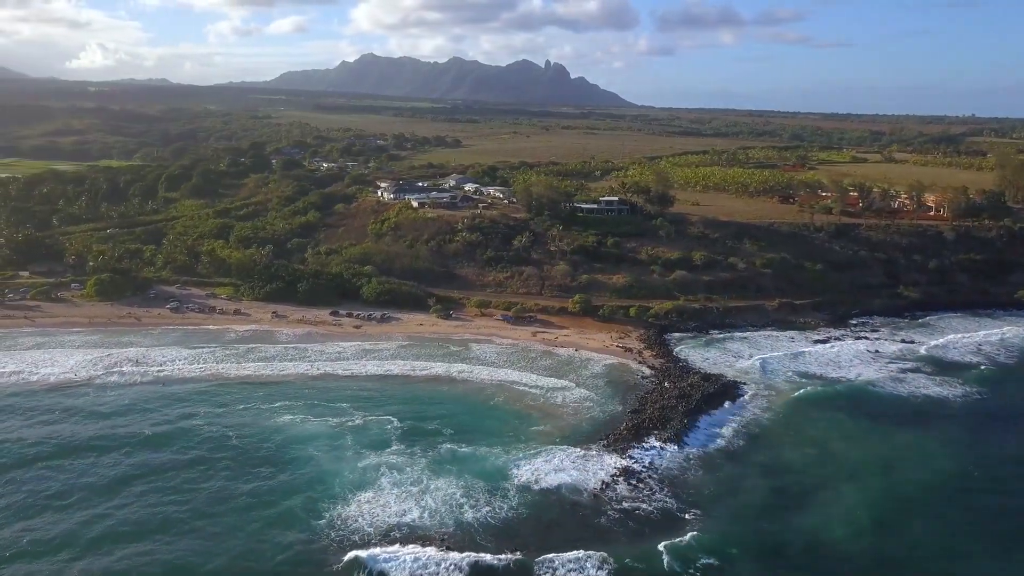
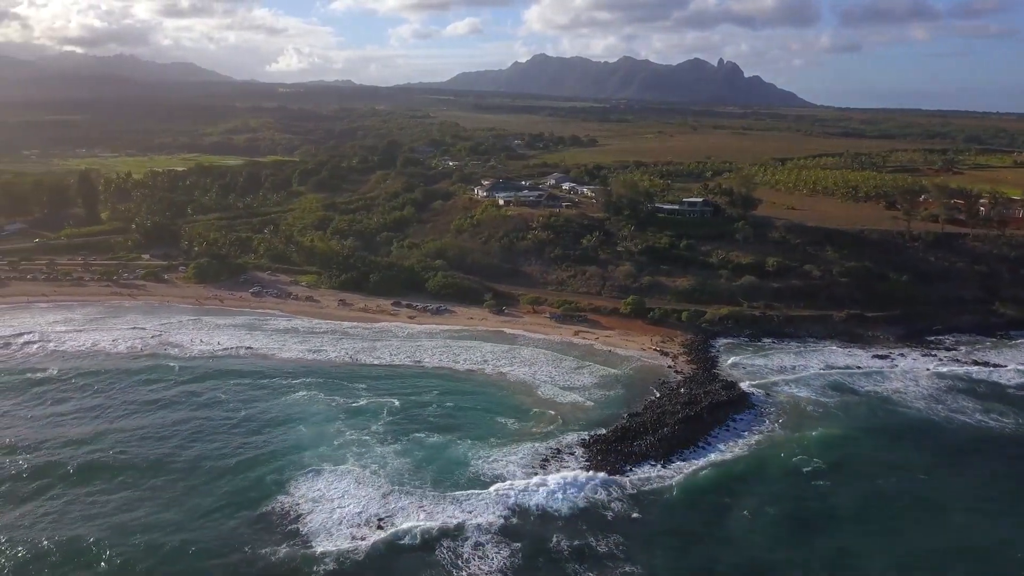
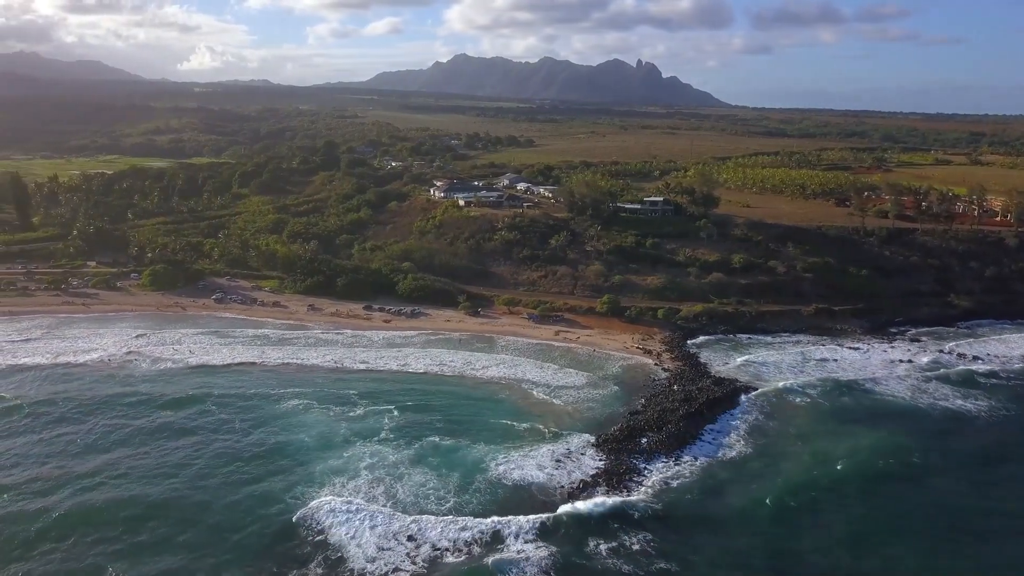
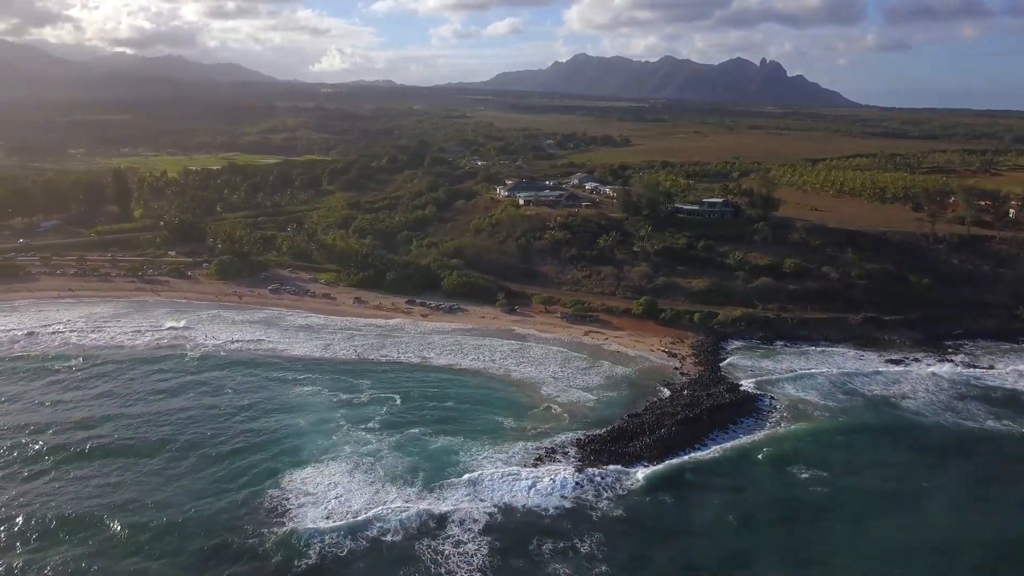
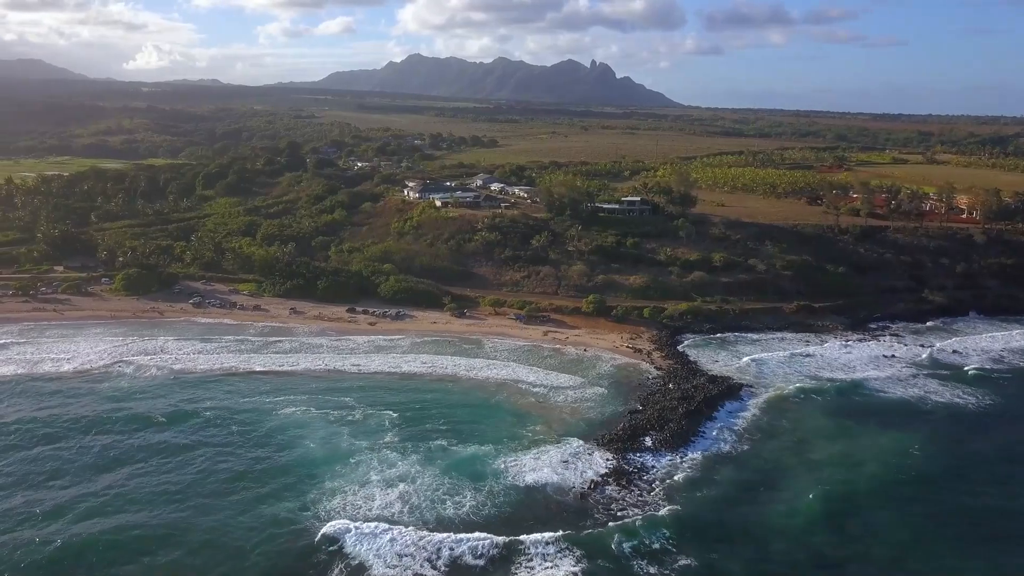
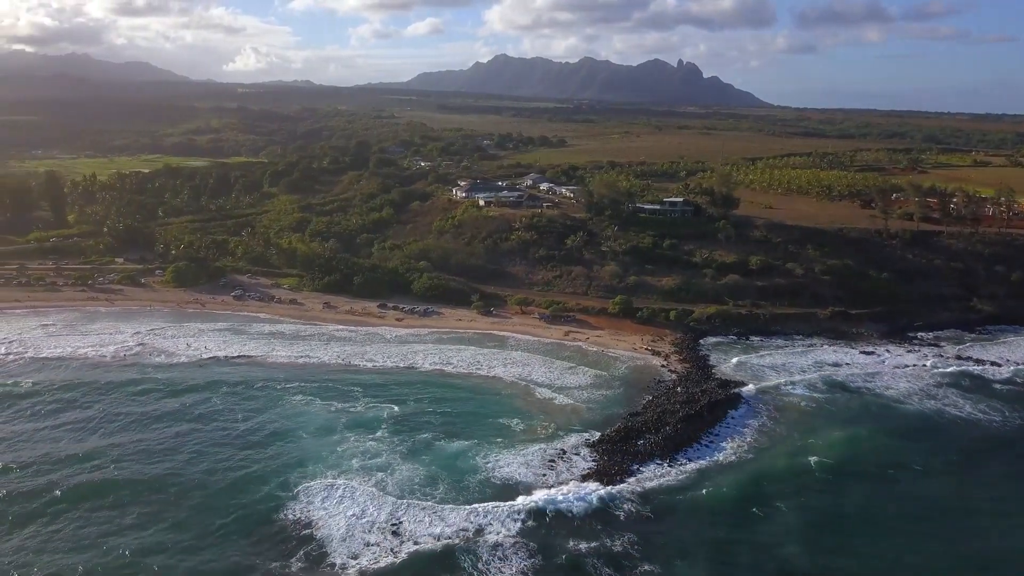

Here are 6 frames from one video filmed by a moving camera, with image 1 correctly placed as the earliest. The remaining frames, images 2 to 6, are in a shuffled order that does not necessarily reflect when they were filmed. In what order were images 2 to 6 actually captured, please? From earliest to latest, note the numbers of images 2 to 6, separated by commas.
5, 3, 6, 2, 4
